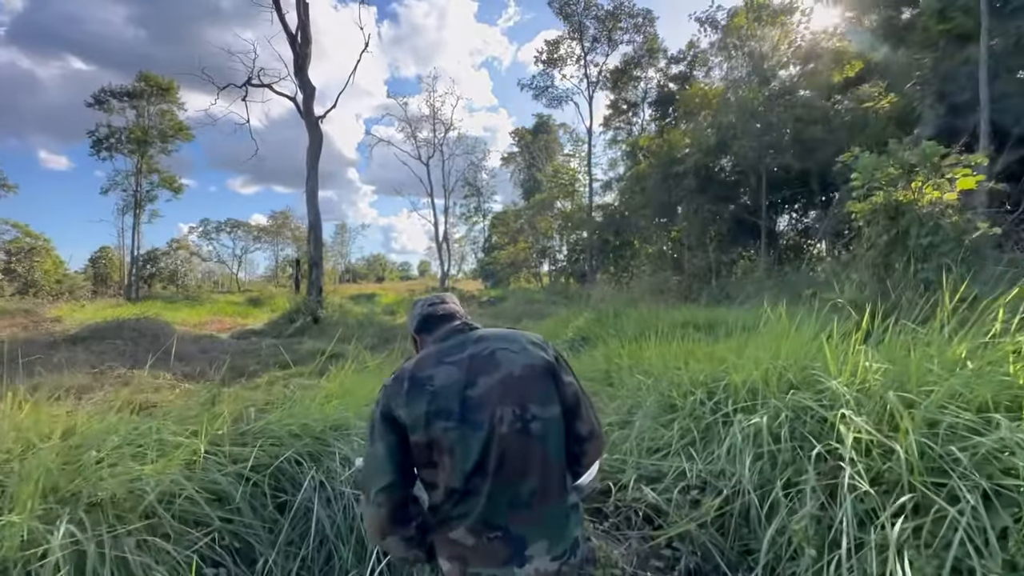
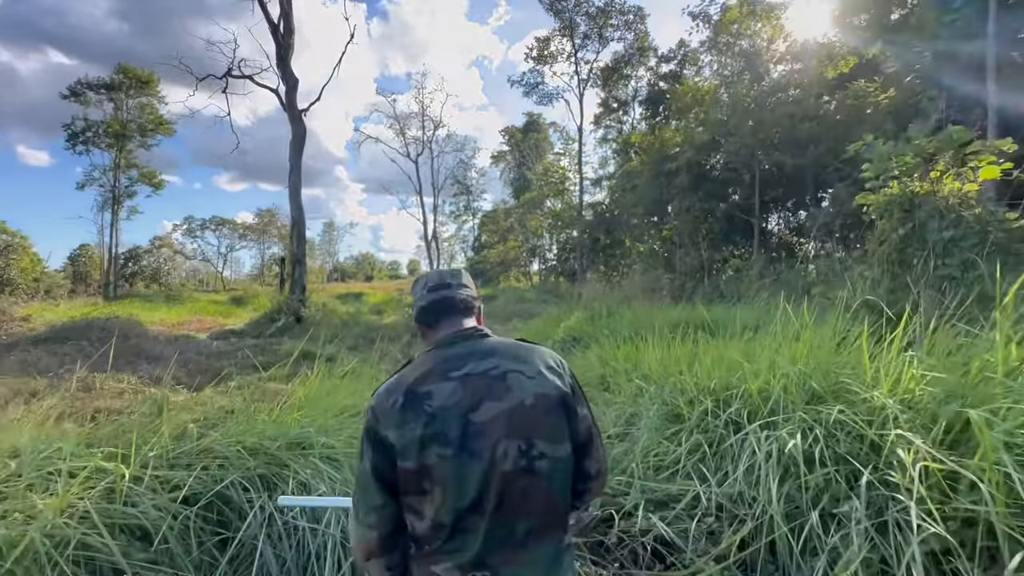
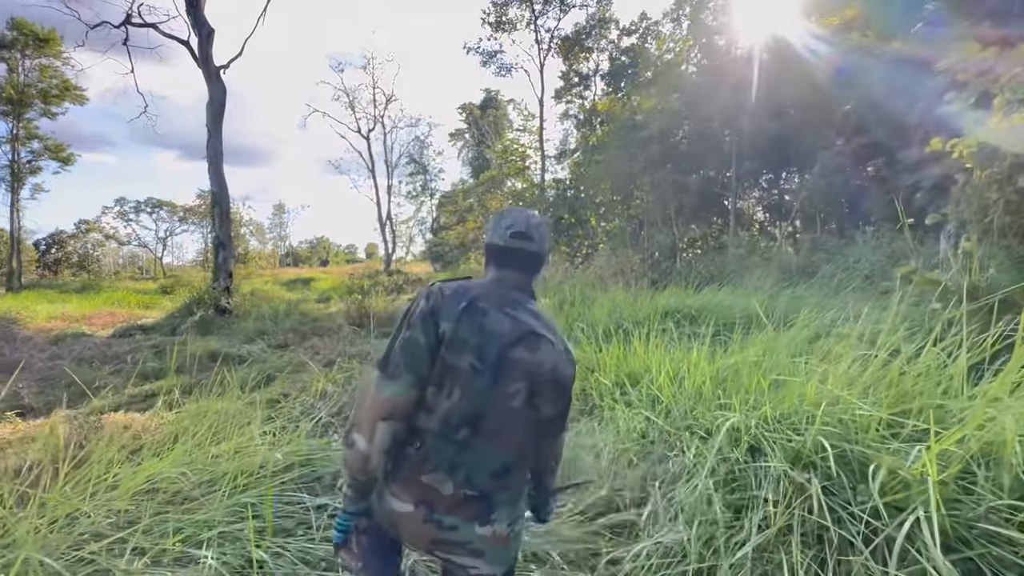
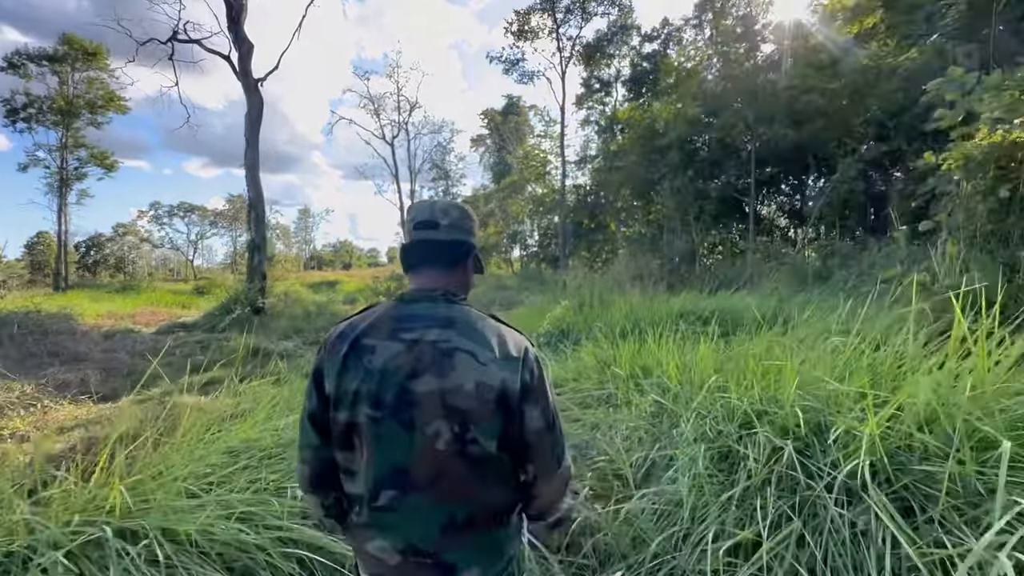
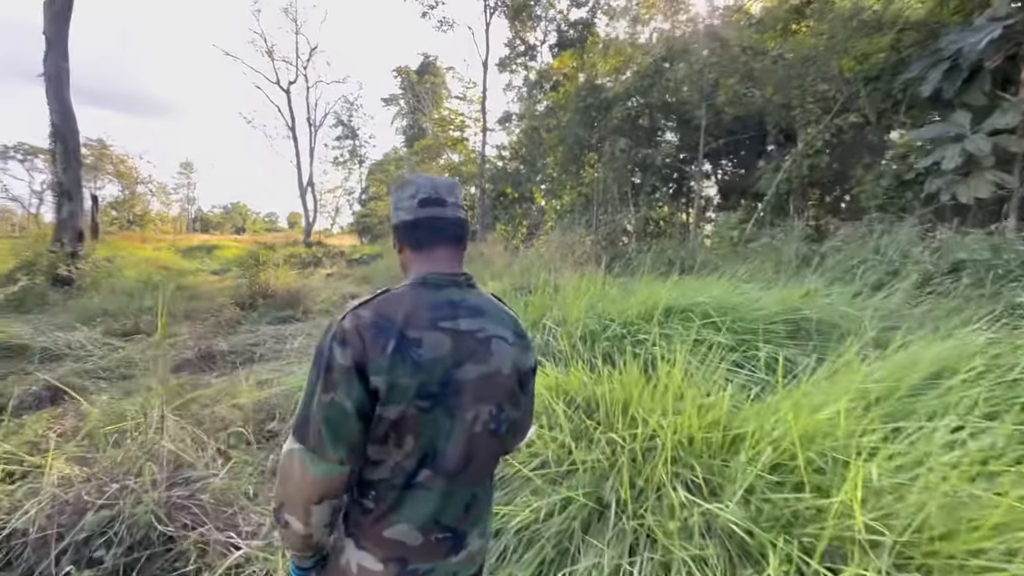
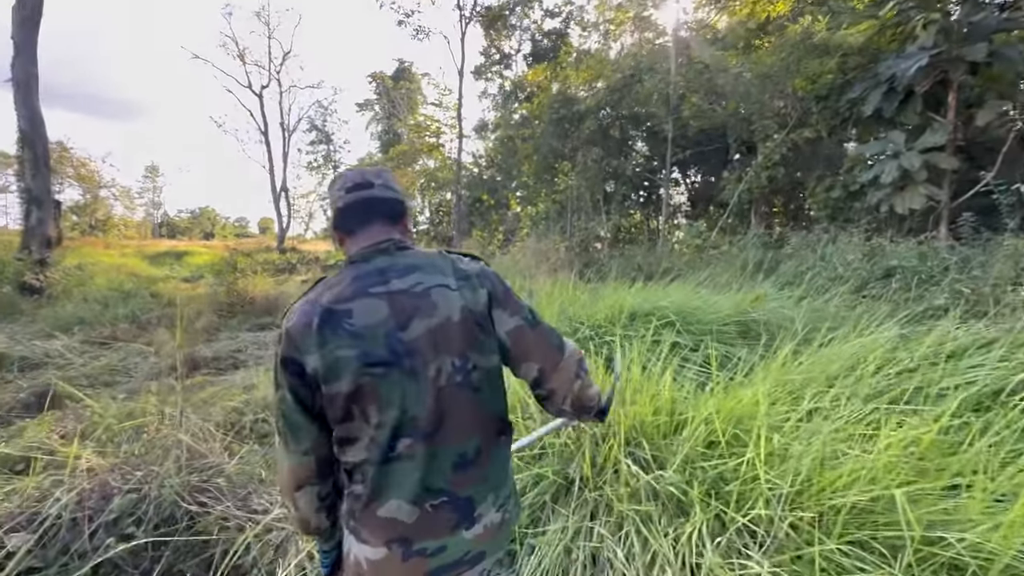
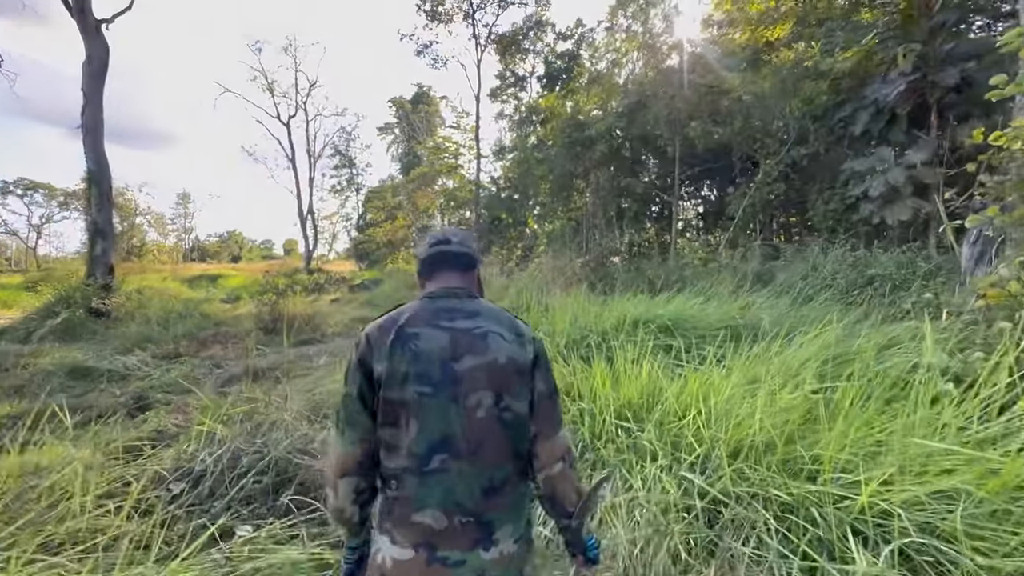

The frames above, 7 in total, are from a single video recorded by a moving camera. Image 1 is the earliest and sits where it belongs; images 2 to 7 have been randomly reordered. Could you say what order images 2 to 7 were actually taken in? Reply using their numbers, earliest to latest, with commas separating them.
2, 4, 3, 7, 6, 5
